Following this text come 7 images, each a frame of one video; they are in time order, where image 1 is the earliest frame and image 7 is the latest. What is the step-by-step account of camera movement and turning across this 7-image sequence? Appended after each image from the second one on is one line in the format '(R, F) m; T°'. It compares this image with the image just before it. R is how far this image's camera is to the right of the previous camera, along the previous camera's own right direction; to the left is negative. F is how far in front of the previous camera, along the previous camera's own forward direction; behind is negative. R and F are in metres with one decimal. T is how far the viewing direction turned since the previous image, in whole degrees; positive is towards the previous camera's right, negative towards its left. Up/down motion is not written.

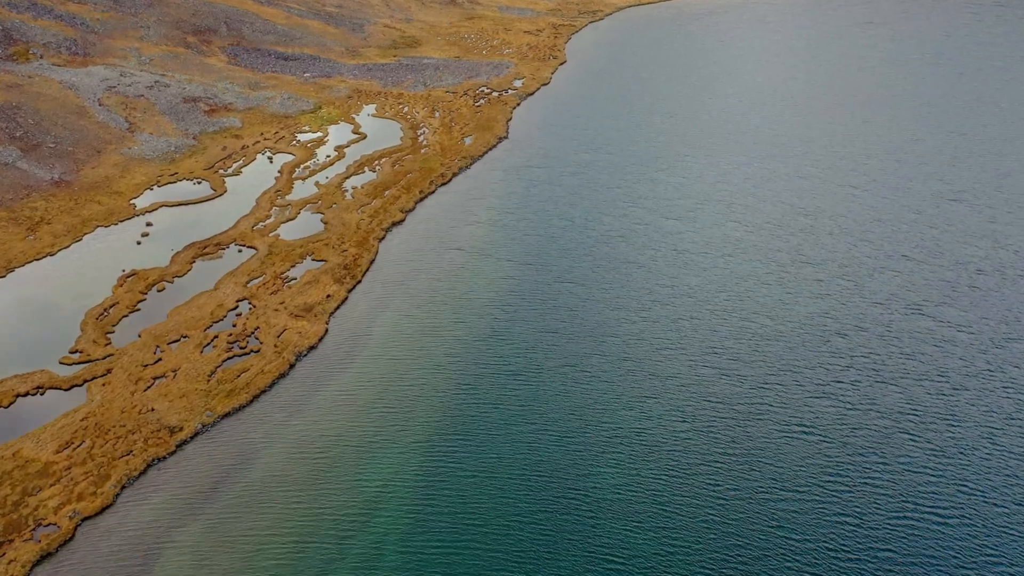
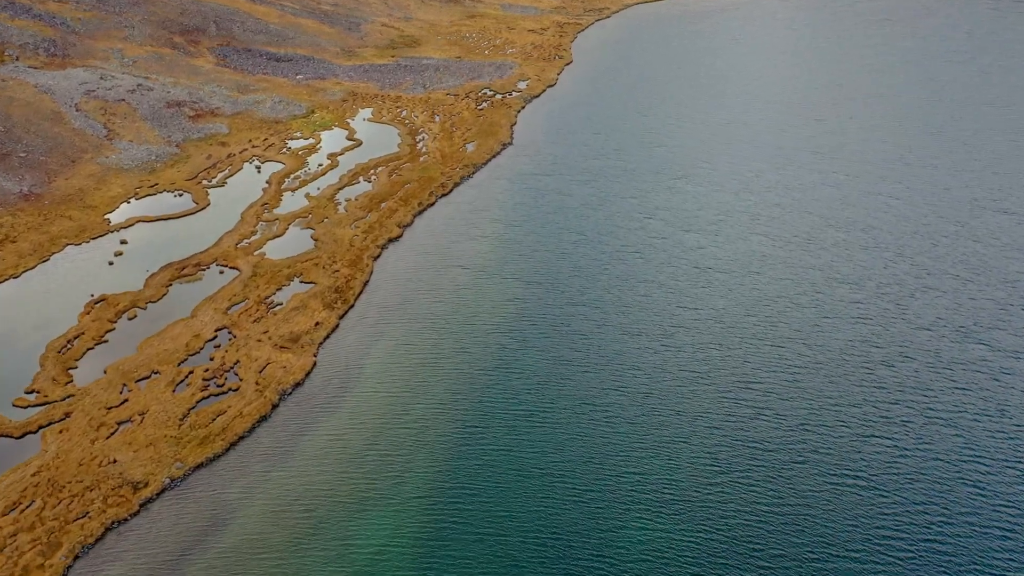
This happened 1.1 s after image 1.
(-0.5, +5.8) m; 0°
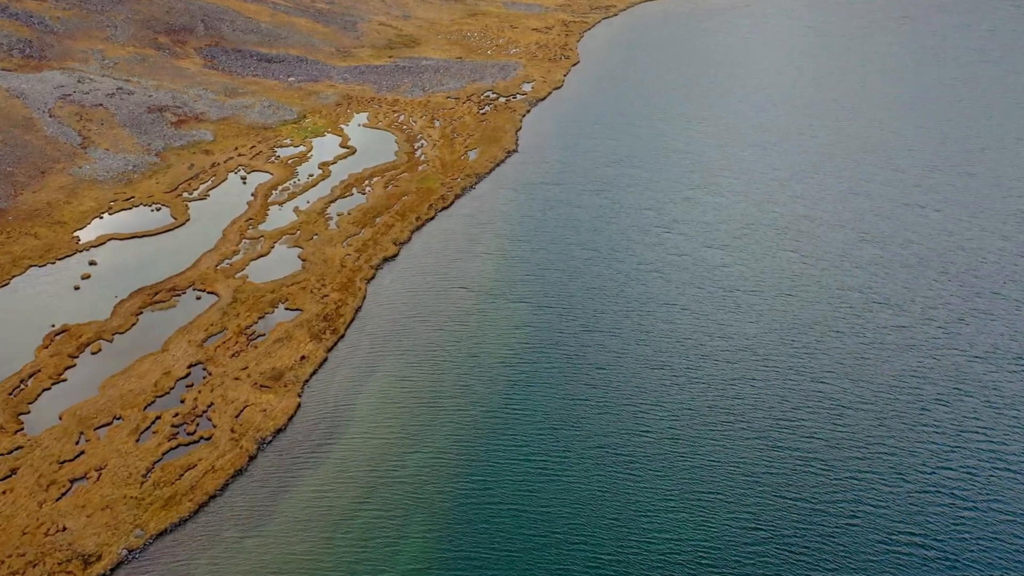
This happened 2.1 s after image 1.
(-0.4, +5.8) m; 0°
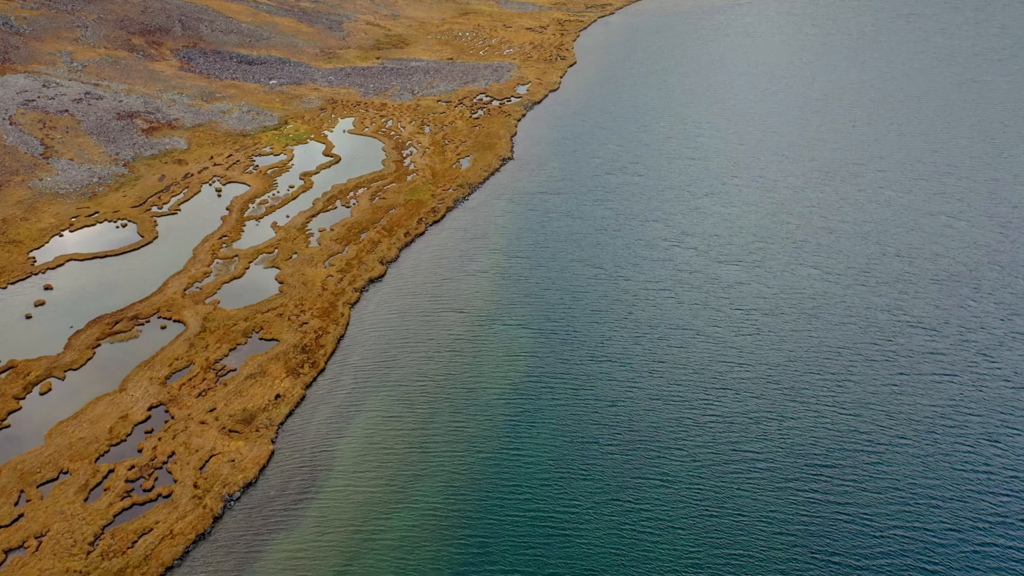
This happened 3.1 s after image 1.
(-0.4, +5.1) m; +1°
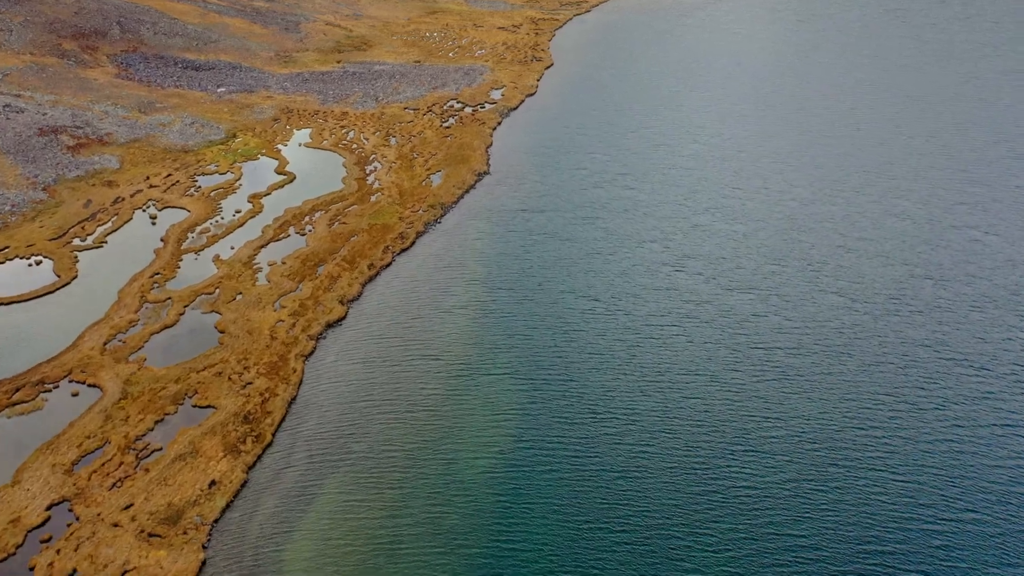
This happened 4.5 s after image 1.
(-0.6, +7.9) m; +2°
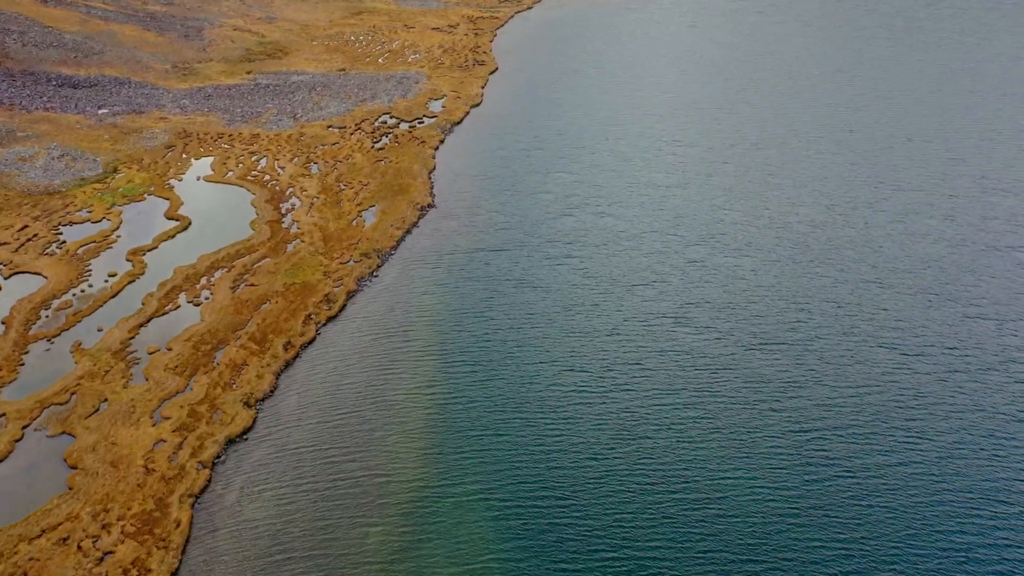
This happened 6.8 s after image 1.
(-0.9, +12.1) m; +4°
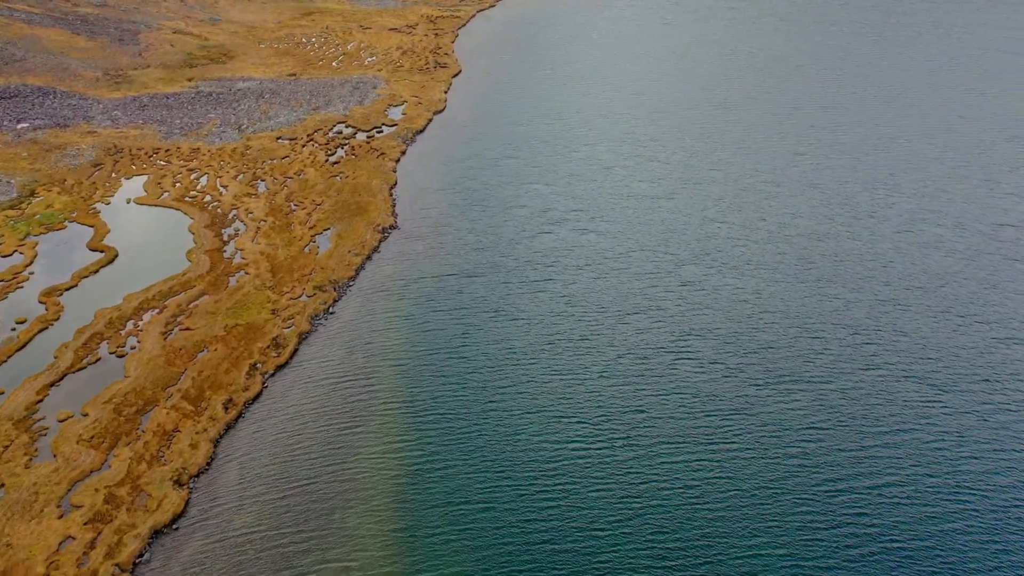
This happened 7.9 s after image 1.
(-0.6, +5.6) m; +2°
